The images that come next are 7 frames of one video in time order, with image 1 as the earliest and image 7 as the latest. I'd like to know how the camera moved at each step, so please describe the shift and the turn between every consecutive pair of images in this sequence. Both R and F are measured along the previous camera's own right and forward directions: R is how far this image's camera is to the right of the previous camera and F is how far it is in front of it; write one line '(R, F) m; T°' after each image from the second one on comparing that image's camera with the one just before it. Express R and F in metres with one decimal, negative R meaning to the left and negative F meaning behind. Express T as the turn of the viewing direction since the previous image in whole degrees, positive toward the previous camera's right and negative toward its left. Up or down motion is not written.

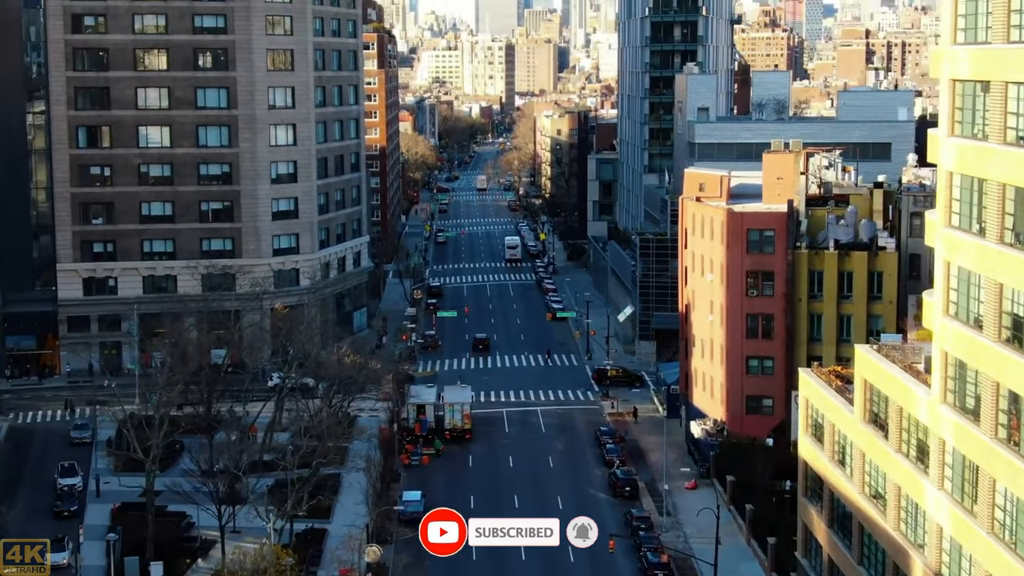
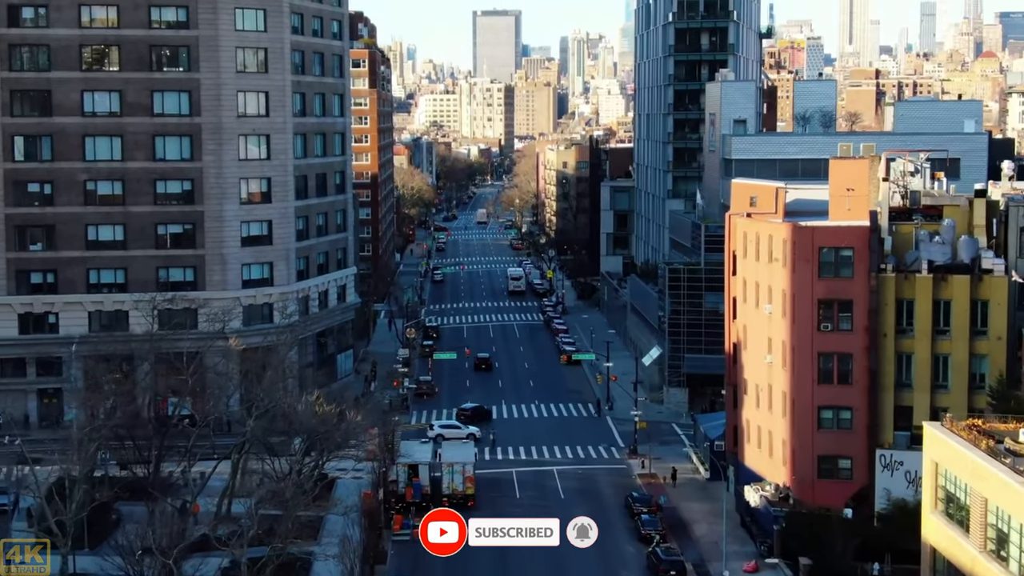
(-0.7, +14.5) m; 0°
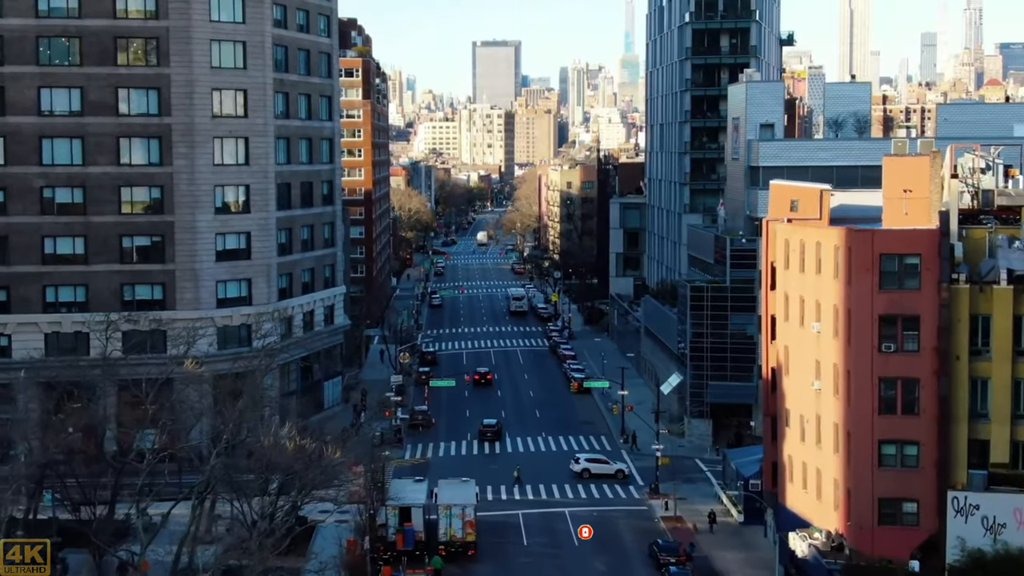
(-0.3, +8.7) m; 0°
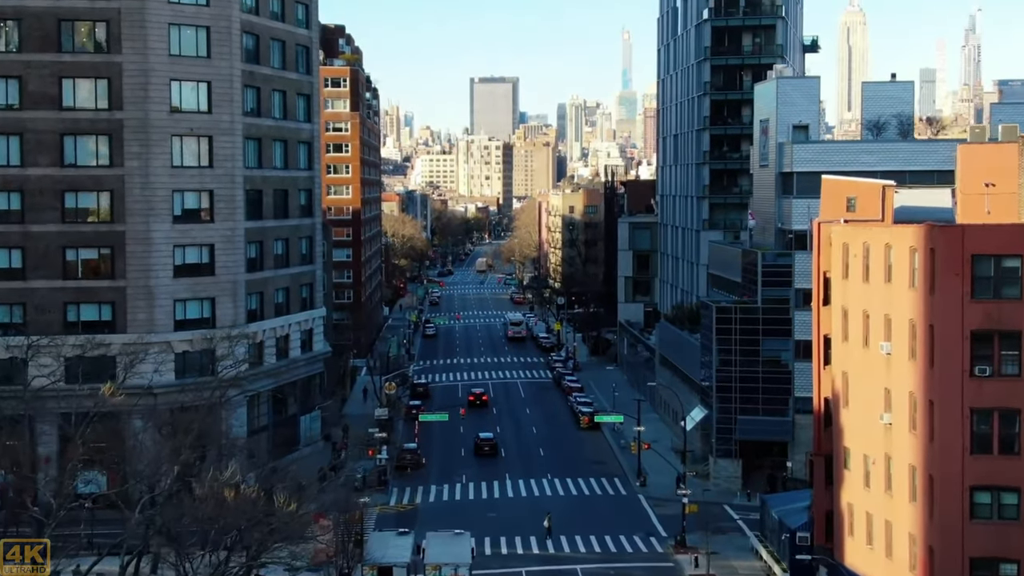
(-0.2, +9.8) m; 0°
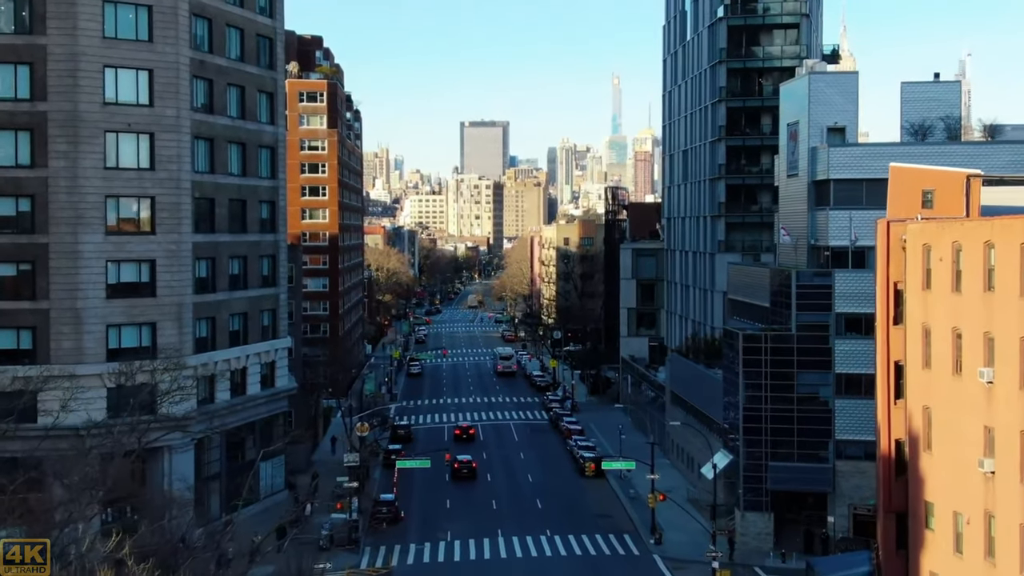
(-0.1, +10.0) m; 0°
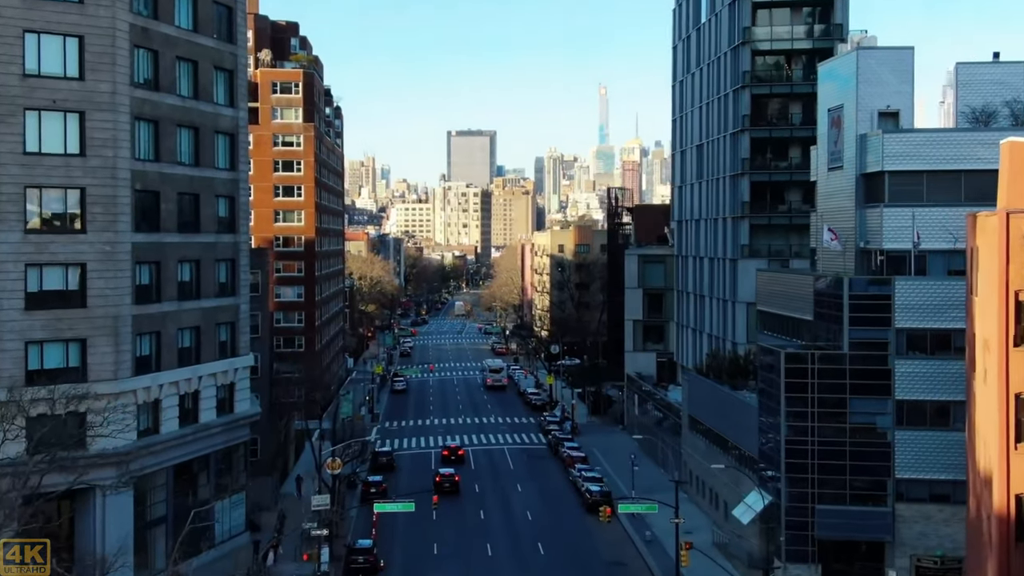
(-0.5, +9.4) m; +1°
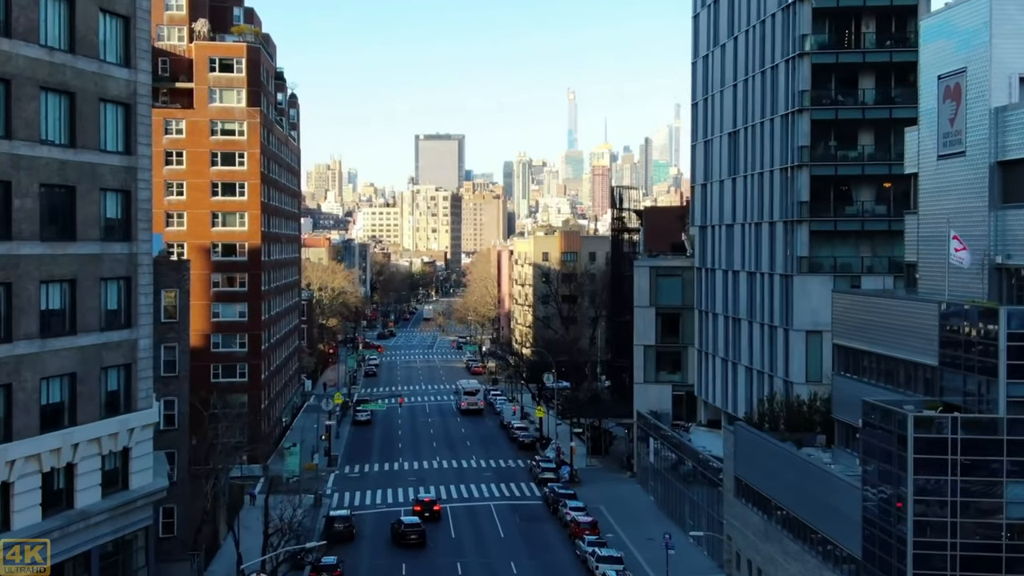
(-1.0, +15.7) m; +1°
